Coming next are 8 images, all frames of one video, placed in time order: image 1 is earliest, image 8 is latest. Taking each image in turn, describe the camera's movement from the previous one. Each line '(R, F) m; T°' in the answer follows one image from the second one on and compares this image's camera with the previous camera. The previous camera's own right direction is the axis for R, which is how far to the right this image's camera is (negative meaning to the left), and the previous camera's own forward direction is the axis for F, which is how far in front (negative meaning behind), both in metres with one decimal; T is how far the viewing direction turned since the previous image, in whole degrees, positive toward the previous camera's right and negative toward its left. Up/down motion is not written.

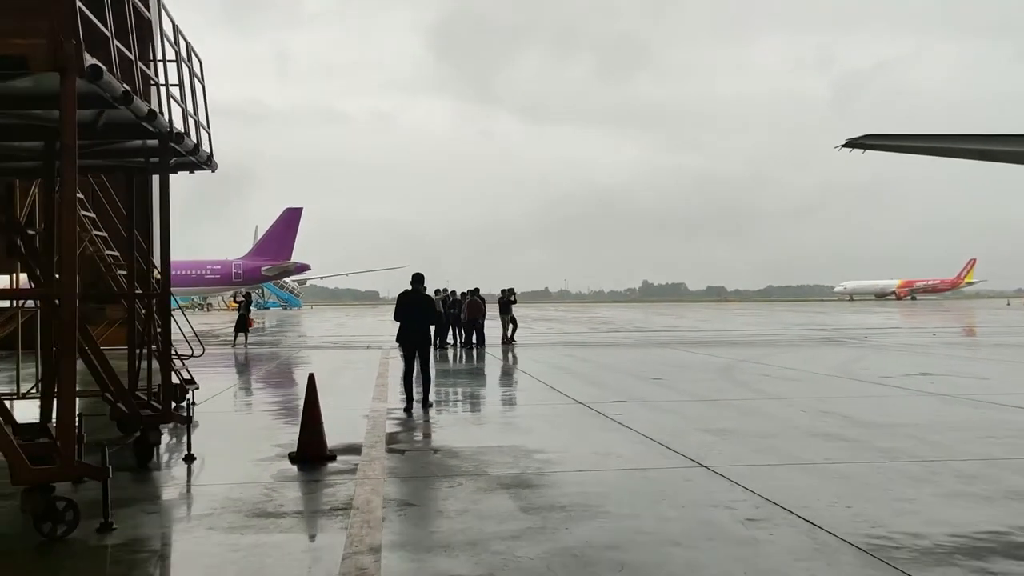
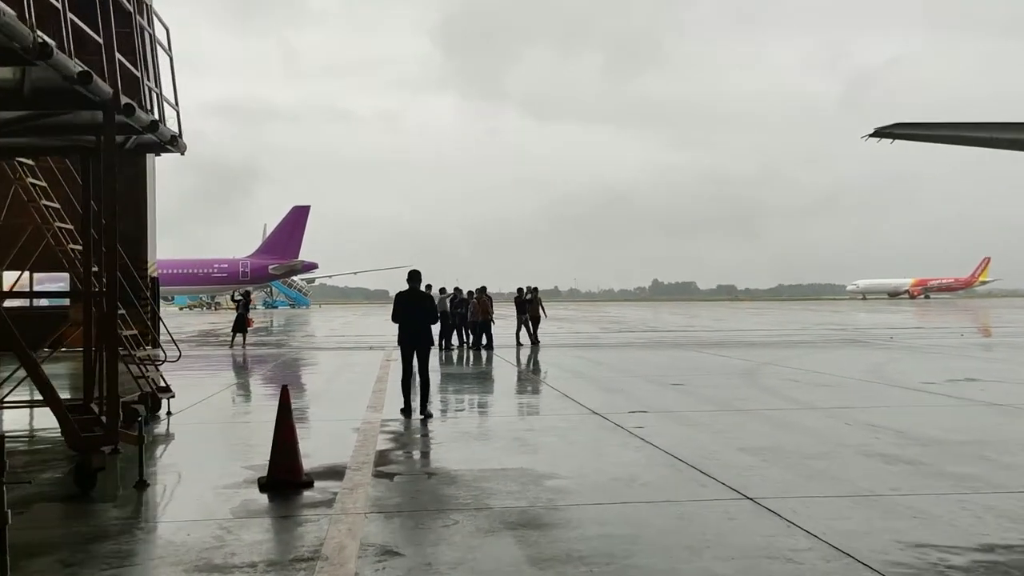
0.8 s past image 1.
(0.0, +1.0) m; -1°
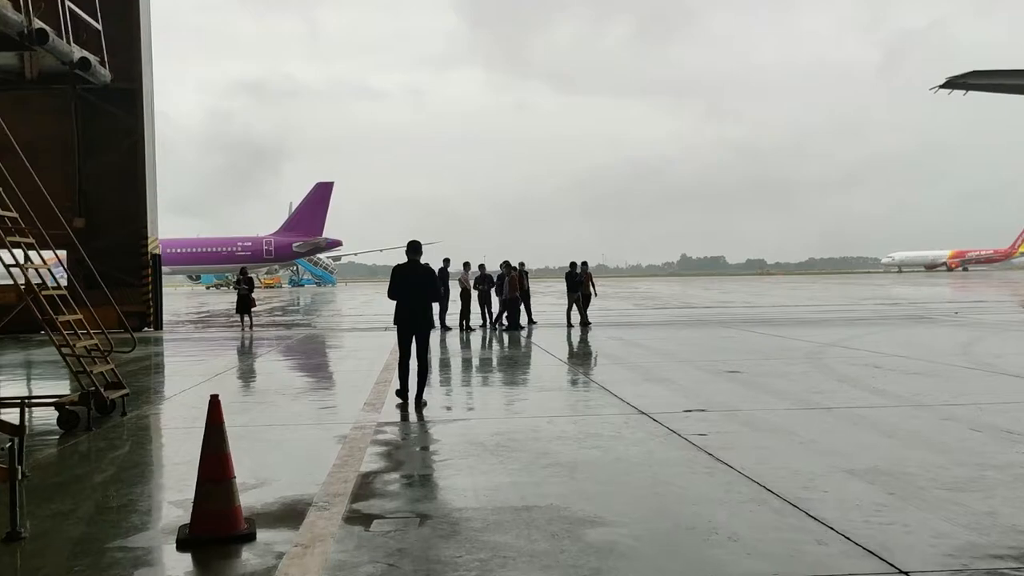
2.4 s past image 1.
(0.0, +1.8) m; -2°
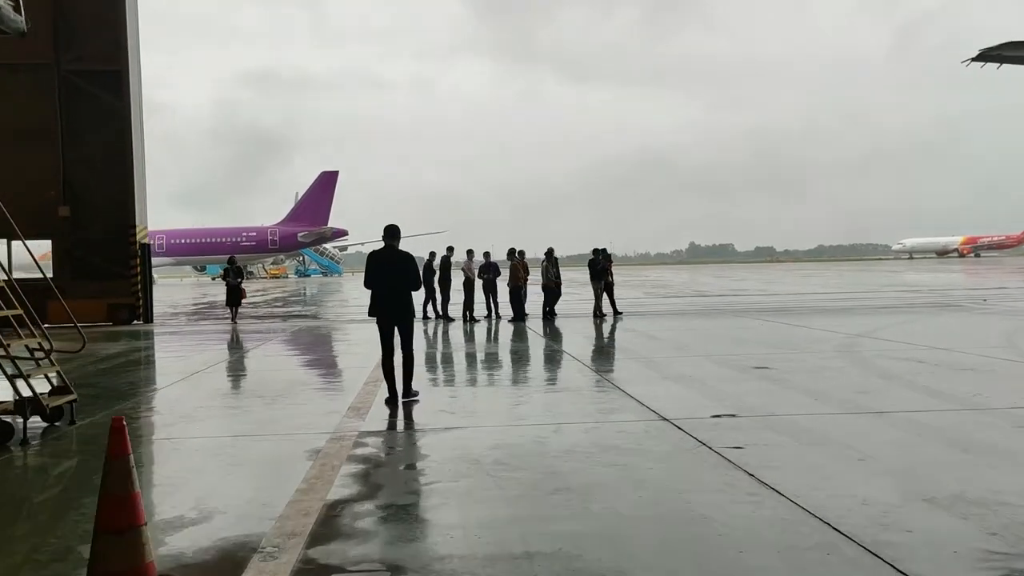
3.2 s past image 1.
(+0.1, +1.0) m; -1°
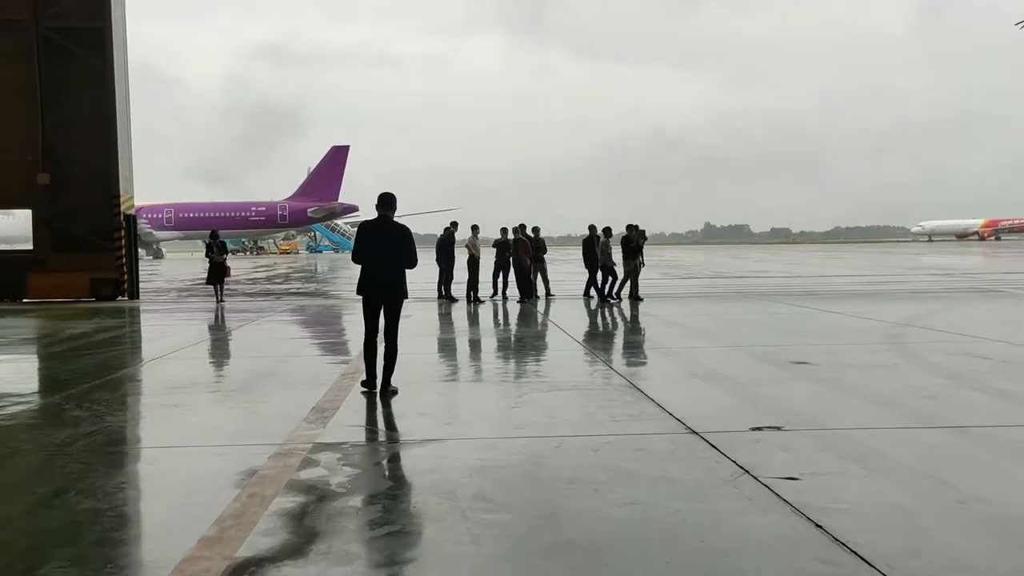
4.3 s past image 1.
(+0.1, +1.3) m; -1°
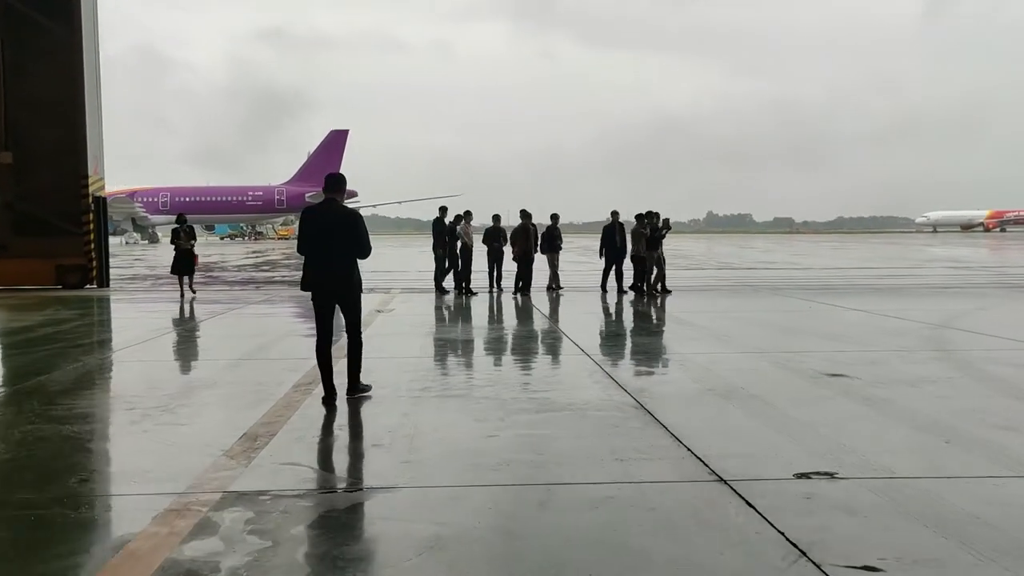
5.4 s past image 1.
(+0.1, +1.2) m; 0°
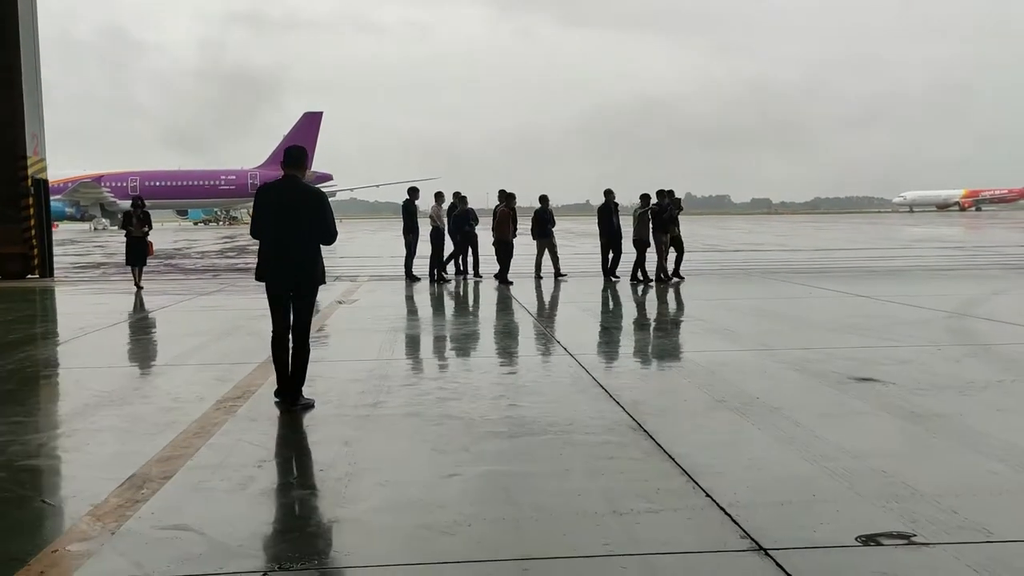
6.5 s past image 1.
(+0.1, +1.1) m; +1°
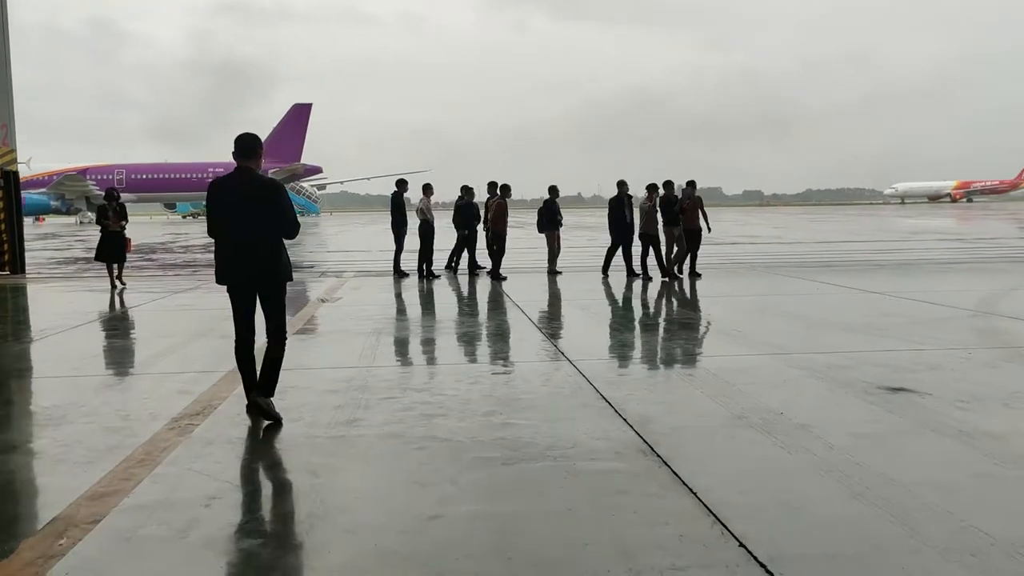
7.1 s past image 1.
(0.0, +0.6) m; +1°
